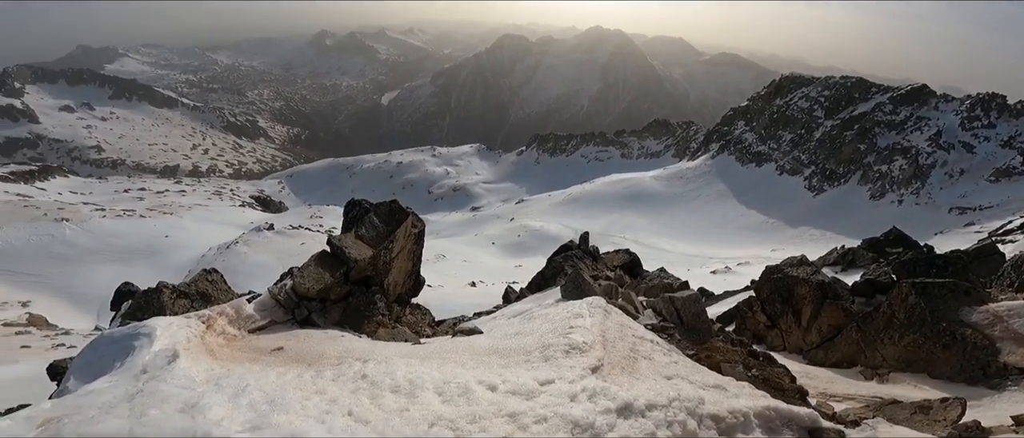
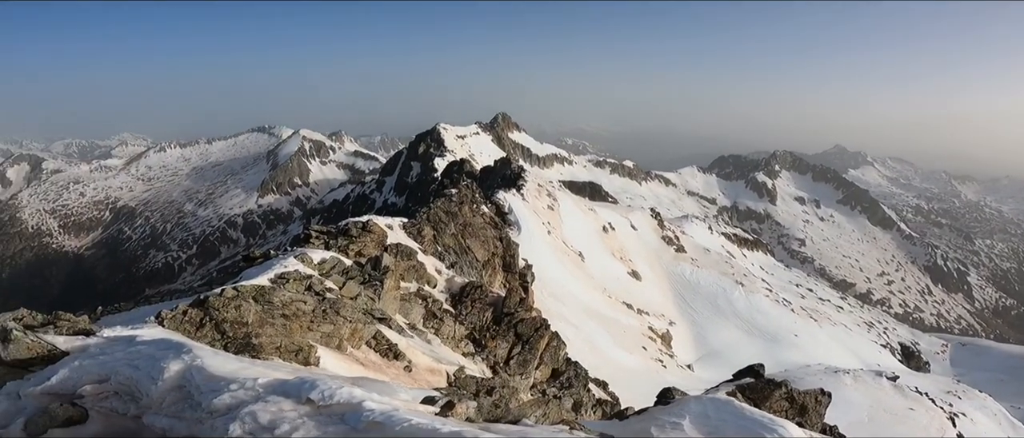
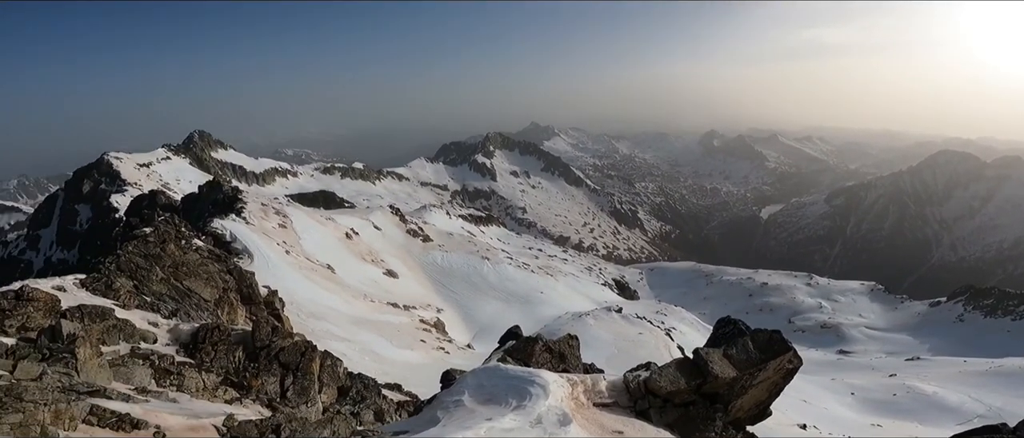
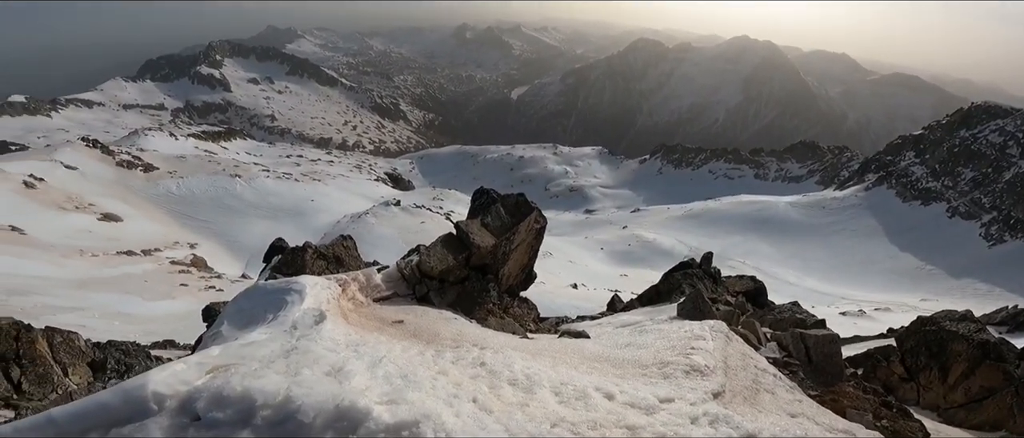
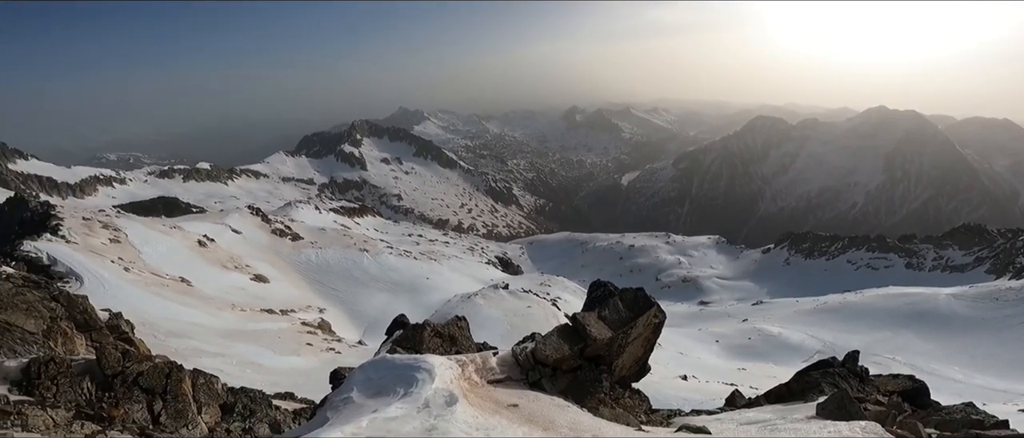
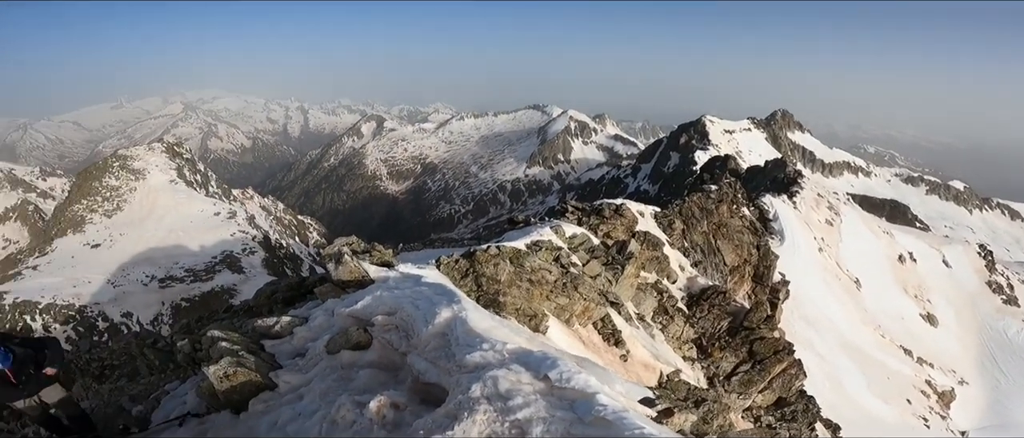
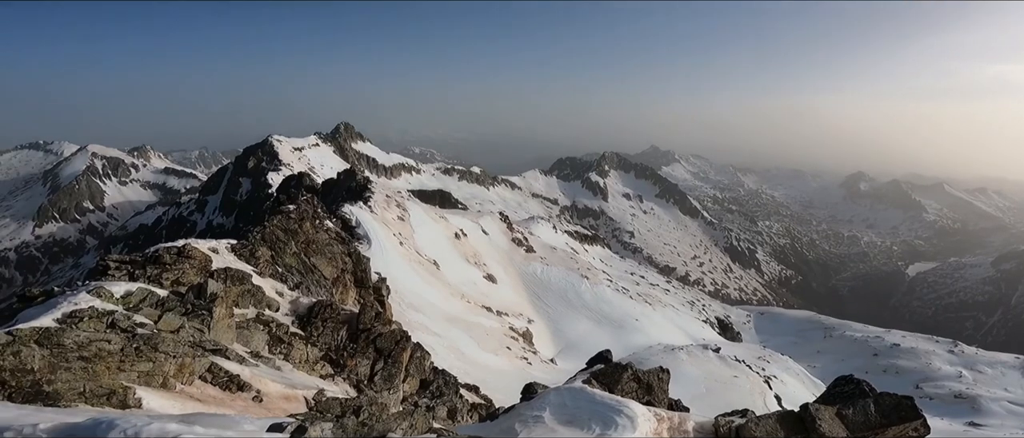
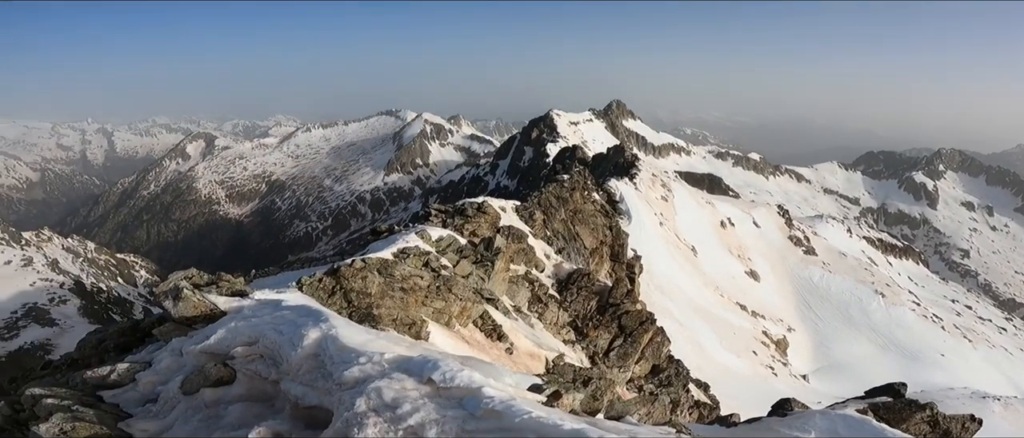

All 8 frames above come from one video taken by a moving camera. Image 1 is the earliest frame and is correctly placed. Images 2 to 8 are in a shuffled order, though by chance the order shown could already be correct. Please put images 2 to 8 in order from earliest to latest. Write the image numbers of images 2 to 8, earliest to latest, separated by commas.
4, 5, 3, 7, 2, 8, 6
